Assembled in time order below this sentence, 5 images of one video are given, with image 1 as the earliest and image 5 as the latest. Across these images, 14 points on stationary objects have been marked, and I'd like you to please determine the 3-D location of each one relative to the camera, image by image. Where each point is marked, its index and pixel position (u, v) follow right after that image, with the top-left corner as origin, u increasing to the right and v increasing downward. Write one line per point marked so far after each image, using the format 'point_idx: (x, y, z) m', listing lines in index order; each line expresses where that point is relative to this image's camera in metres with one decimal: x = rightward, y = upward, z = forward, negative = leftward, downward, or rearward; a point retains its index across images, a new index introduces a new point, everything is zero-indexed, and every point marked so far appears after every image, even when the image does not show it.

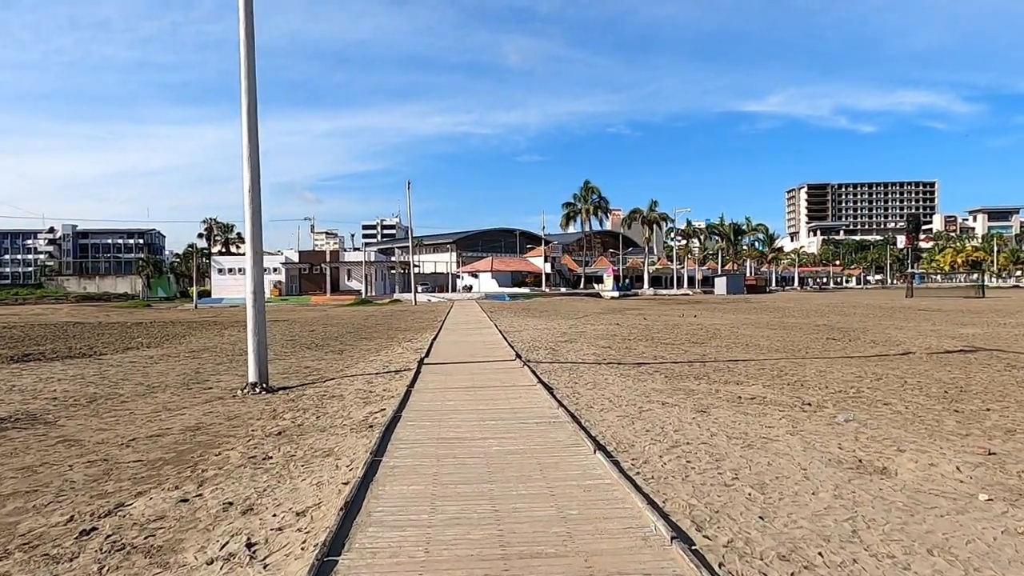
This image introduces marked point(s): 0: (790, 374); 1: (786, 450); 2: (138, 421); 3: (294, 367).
0: (+6.4, -2.0, +15.1) m
1: (+3.3, -1.9, +7.9) m
2: (-6.3, -2.3, +11.2) m
3: (-6.0, -2.2, +18.1) m
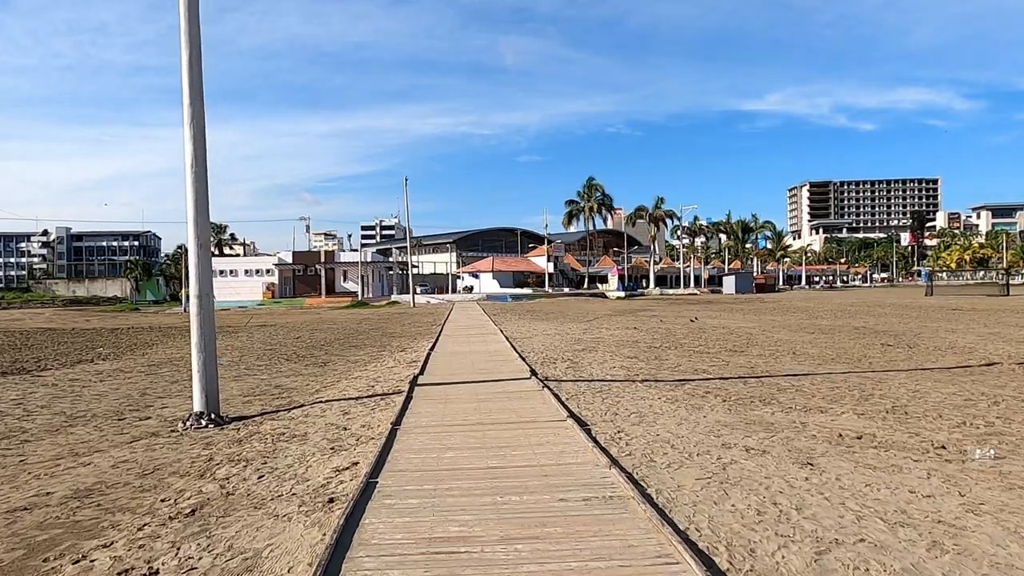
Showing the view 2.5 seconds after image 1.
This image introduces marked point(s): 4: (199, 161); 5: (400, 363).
0: (+6.6, -2.0, +12.0) m
1: (+3.5, -1.9, +4.8) m
2: (-6.0, -2.3, +8.1) m
3: (-5.7, -2.3, +15.0) m
4: (-5.3, +2.1, +11.2) m
5: (-3.0, -2.0, +17.6) m
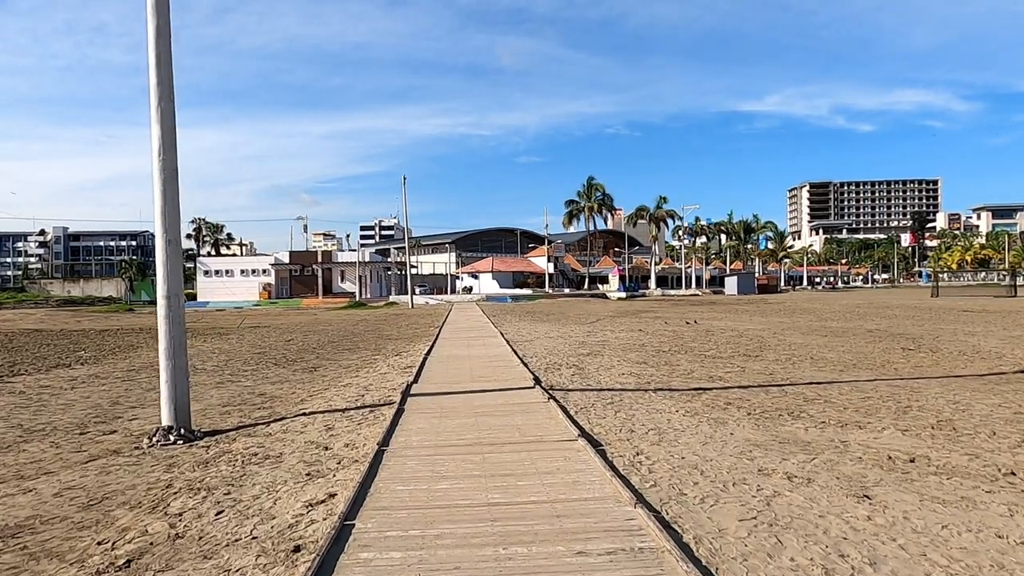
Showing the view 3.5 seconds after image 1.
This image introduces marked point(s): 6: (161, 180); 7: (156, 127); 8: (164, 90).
0: (+6.7, -2.0, +11.0) m
1: (+3.6, -1.9, +3.7) m
2: (-6.0, -2.3, +7.0) m
3: (-5.6, -2.3, +13.9) m
4: (-5.2, +2.1, +10.1) m
5: (-2.9, -2.0, +16.5) m
6: (-5.3, +1.7, +10.1) m
7: (-5.4, +2.4, +10.1) m
8: (-5.2, +3.0, +10.0) m
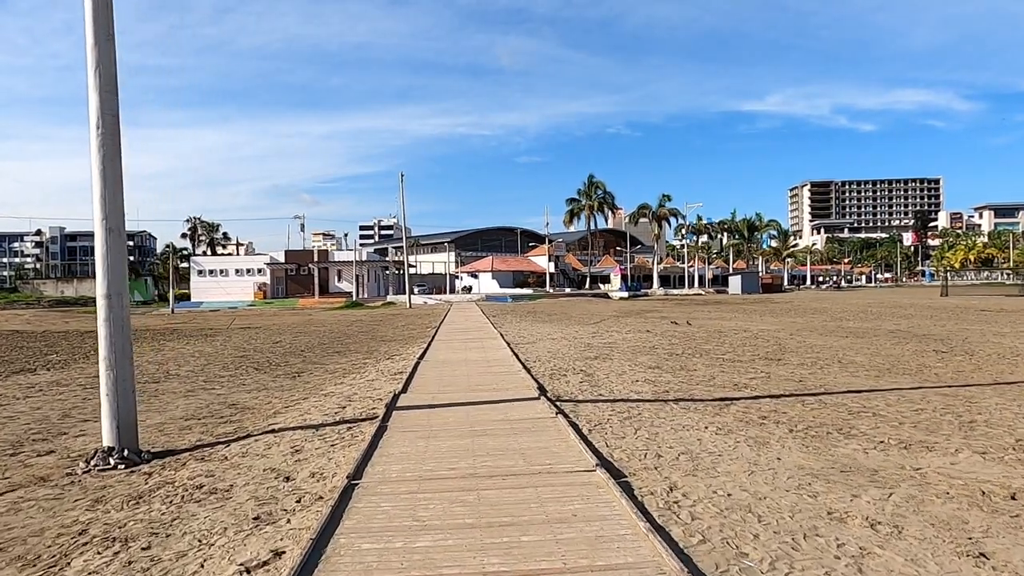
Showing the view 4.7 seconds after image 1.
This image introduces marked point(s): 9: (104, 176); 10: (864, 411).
0: (+6.7, -1.9, +9.4) m
1: (+3.6, -1.9, +2.2) m
2: (-6.0, -2.3, +5.5) m
3: (-5.6, -2.2, +12.4) m
4: (-5.2, +2.2, +8.6) m
5: (-2.9, -1.9, +14.9) m
6: (-5.3, +1.7, +8.5) m
7: (-5.4, +2.5, +8.6) m
8: (-5.2, +3.0, +8.5) m
9: (-5.2, +1.4, +8.6) m
10: (+5.5, -1.9, +10.5) m
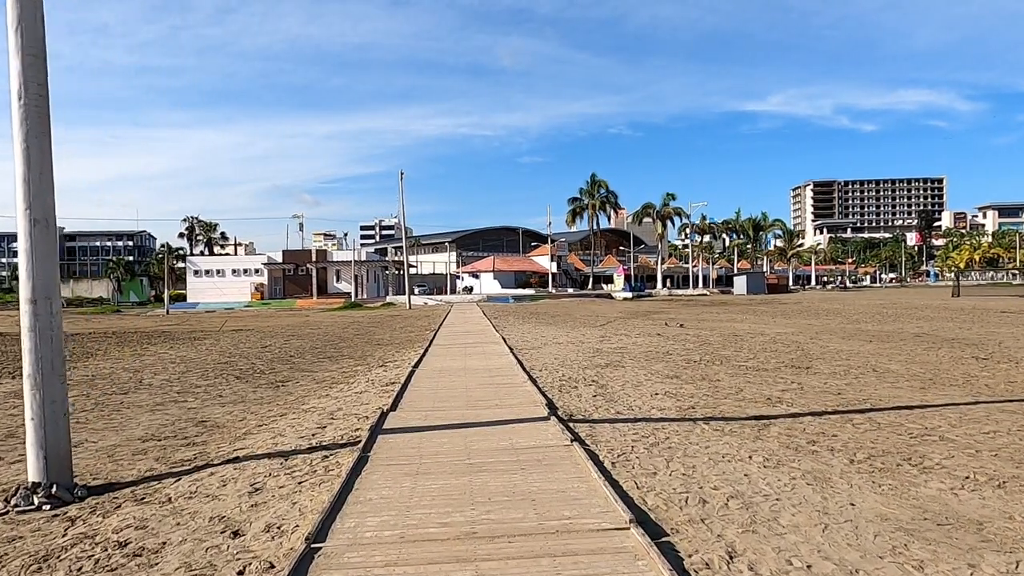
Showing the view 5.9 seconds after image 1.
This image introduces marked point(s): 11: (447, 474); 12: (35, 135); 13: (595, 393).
0: (+6.8, -2.0, +8.0) m
1: (+3.7, -1.9, +0.7) m
2: (-5.9, -2.3, +4.1) m
3: (-5.5, -2.3, +10.9) m
4: (-5.2, +2.1, +7.1) m
5: (-2.8, -2.0, +13.5) m
6: (-5.2, +1.7, +7.1) m
7: (-5.3, +2.5, +7.1) m
8: (-5.1, +3.0, +7.1) m
9: (-5.2, +1.4, +7.1) m
10: (+5.6, -1.9, +9.0) m
11: (-0.7, -1.8, +6.6) m
12: (-5.1, +1.7, +7.2) m
13: (+1.5, -1.9, +12.0) m
